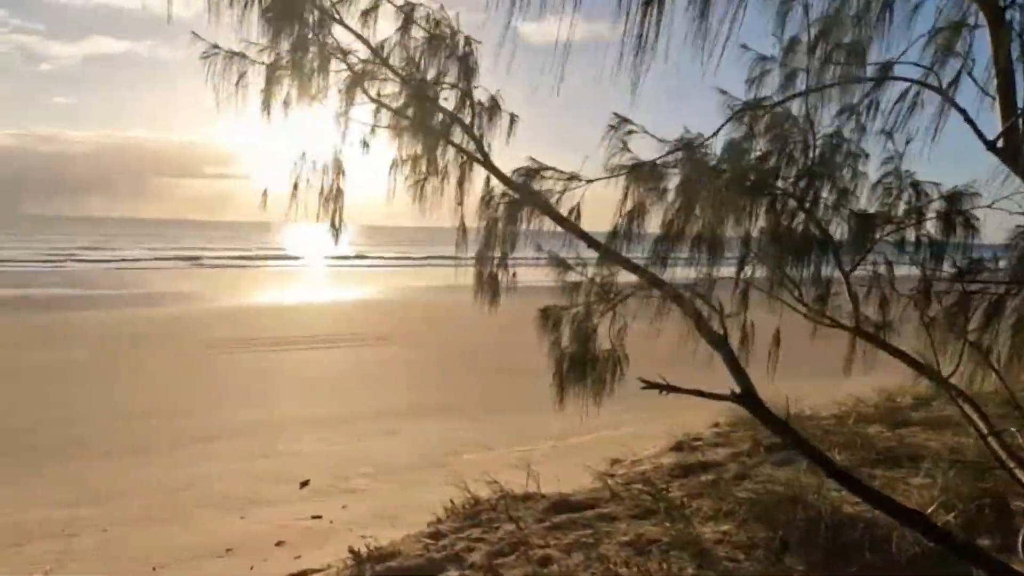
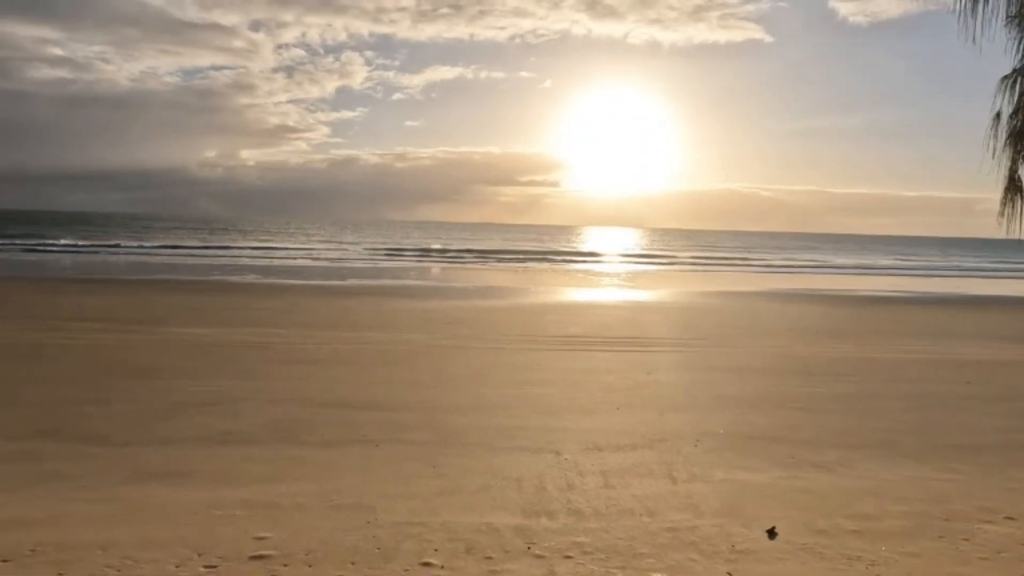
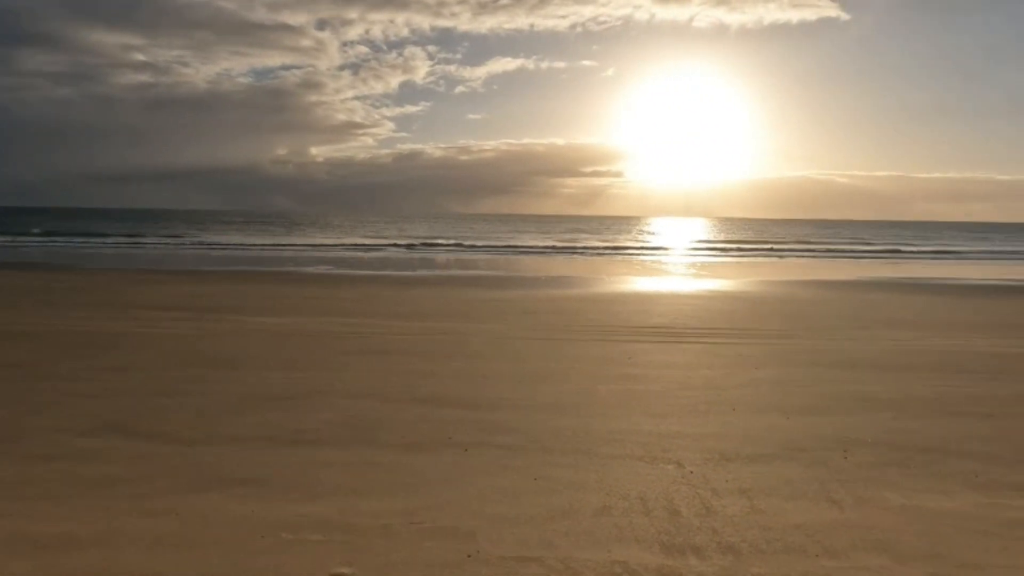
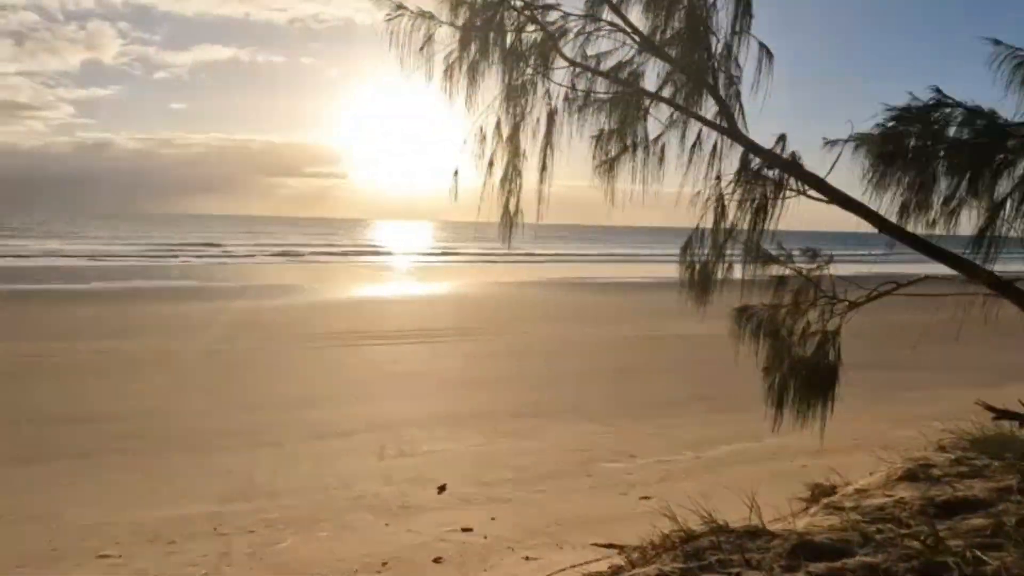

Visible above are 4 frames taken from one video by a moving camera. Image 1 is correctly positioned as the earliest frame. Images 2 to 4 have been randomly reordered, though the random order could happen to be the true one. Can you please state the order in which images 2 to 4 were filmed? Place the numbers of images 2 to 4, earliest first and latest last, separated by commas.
4, 2, 3
